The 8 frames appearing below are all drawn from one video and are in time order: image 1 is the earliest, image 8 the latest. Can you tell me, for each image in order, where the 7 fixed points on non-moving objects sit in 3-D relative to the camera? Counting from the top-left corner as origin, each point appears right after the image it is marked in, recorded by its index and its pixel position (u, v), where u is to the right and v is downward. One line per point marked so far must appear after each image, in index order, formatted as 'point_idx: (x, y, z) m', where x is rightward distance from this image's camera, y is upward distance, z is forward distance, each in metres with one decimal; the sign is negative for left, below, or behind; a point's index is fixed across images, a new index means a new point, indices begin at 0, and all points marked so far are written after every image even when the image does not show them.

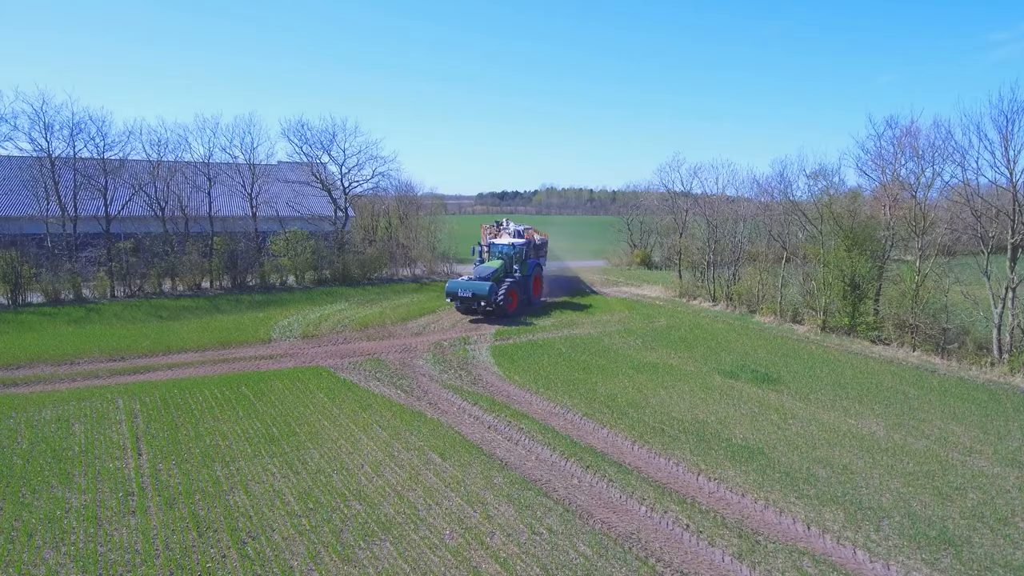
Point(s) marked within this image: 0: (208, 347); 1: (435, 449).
0: (-8.3, -1.6, +17.5) m
1: (-1.3, -2.7, +10.9) m
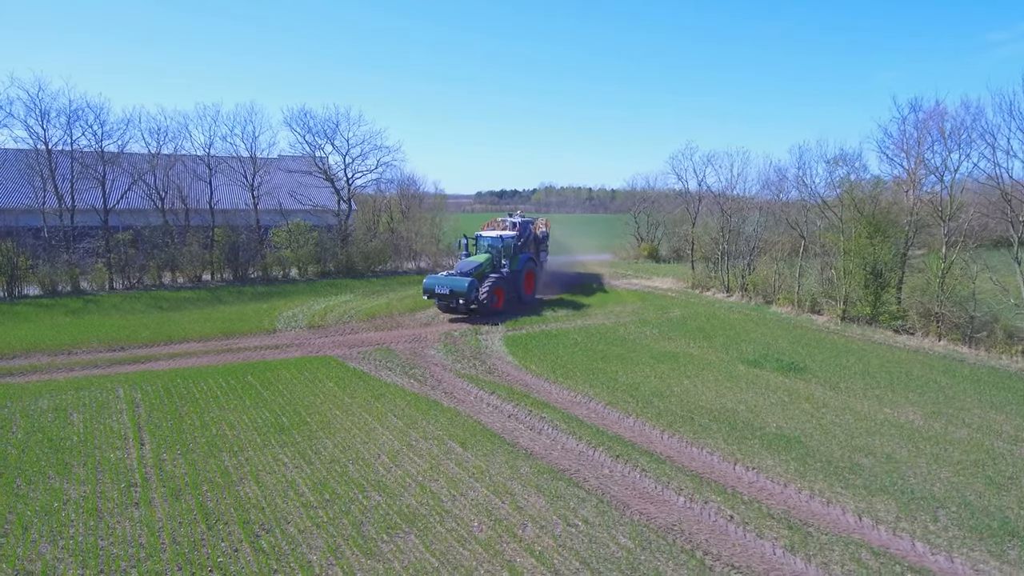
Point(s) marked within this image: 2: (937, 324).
0: (-8.0, -1.3, +16.9) m
1: (-0.9, -2.4, +10.3) m
2: (+11.6, -1.0, +17.5) m
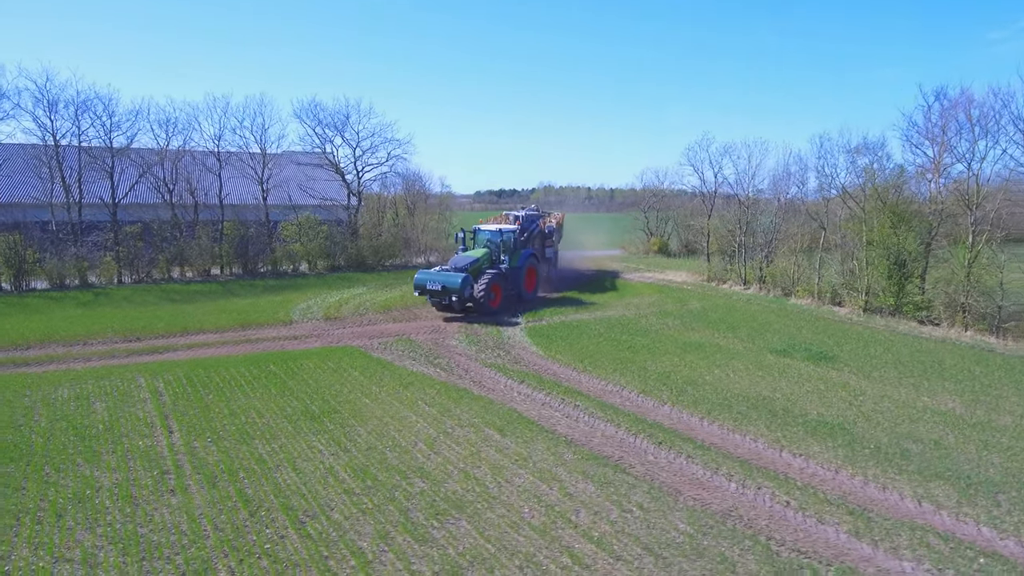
0: (-7.4, -1.0, +16.6) m
1: (-0.3, -2.2, +10.0) m
2: (+12.2, -0.7, +17.3) m
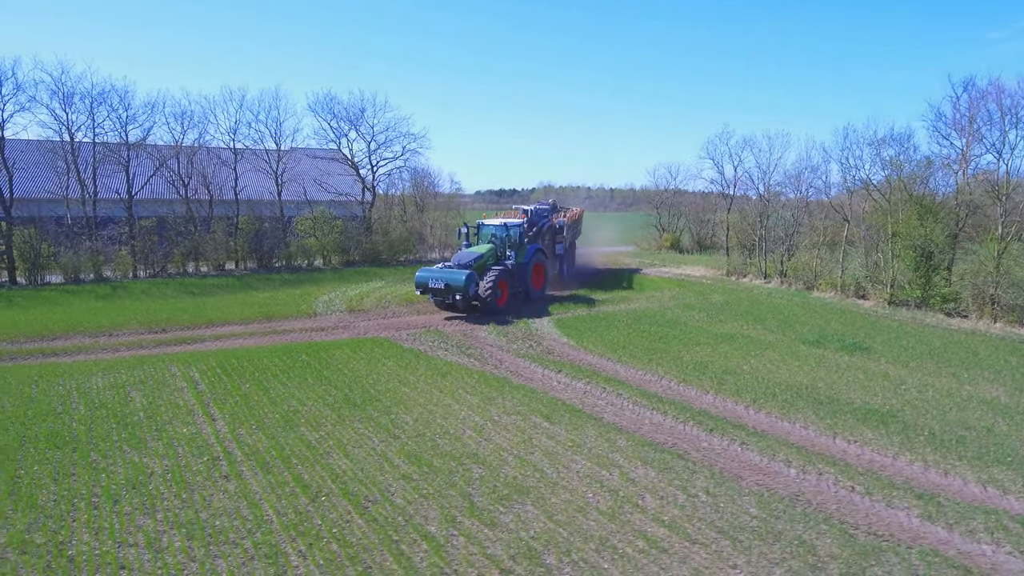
0: (-6.7, -0.8, +16.4) m
1: (+0.4, -1.9, +9.9) m
2: (+12.9, -0.5, +17.2) m
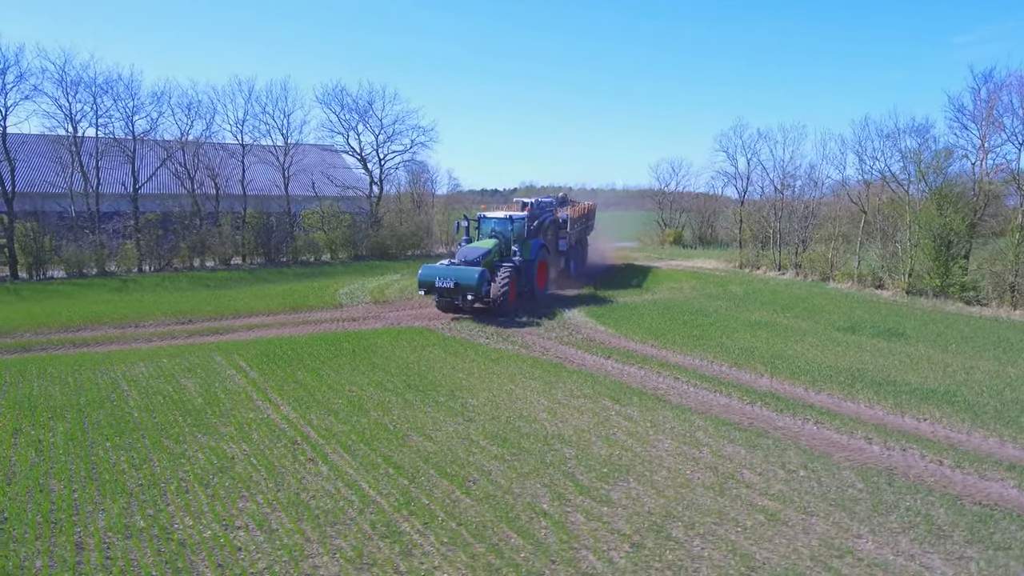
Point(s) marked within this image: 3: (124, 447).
0: (-5.9, -0.6, +16.0) m
1: (+1.4, -1.7, +9.8) m
2: (+13.7, -0.2, +17.4) m
3: (-4.6, -1.9, +7.6) m
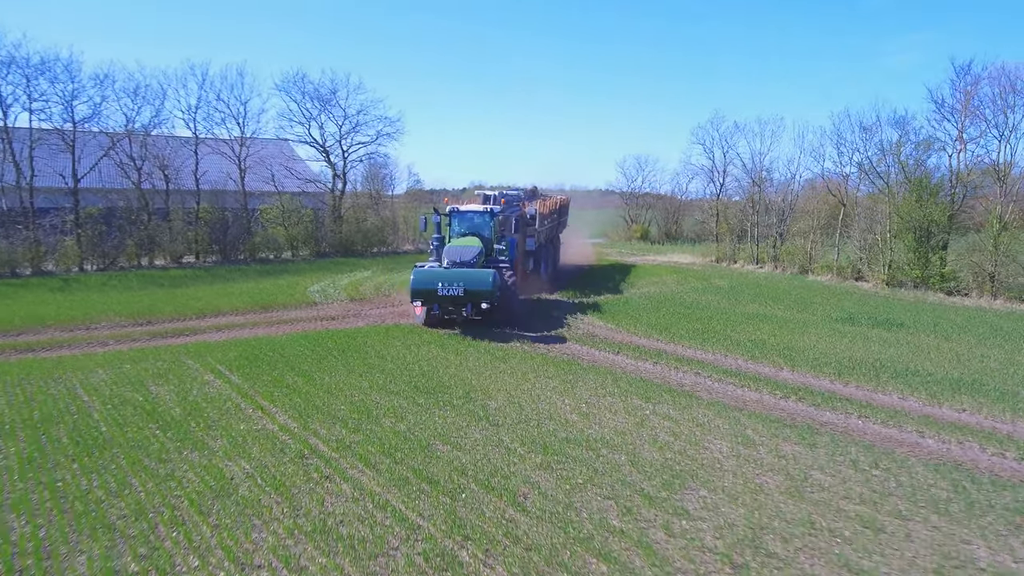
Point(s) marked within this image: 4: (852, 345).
0: (-6.1, -0.5, +14.7) m
1: (+1.7, -1.5, +9.0) m
2: (+13.3, +0.1, +17.6) m
3: (-4.1, -1.8, +6.3) m
4: (+6.6, -1.1, +12.5) m
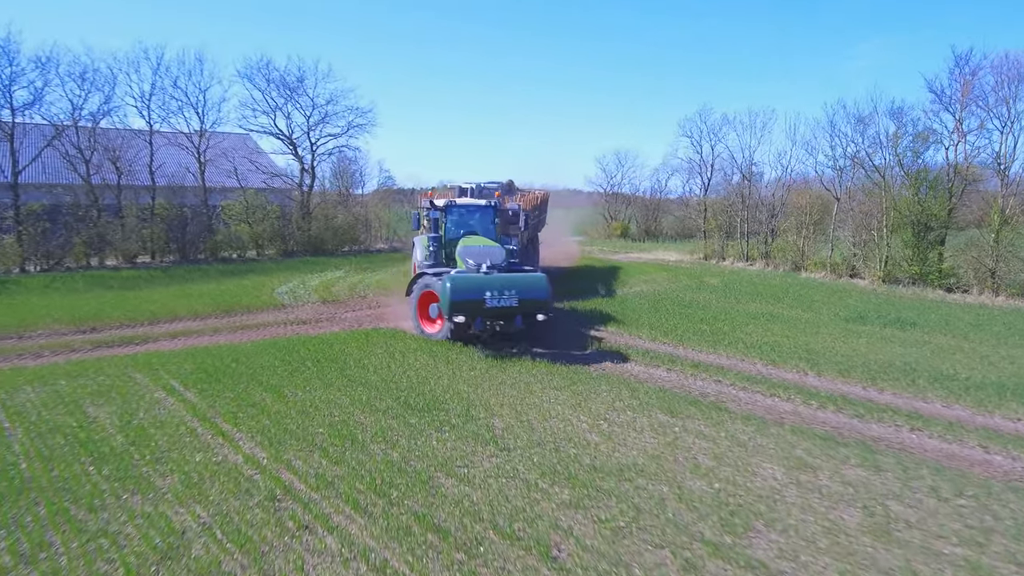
0: (-6.3, -0.5, +13.2) m
1: (+1.8, -1.5, +7.9) m
2: (+12.9, +0.2, +17.1) m
3: (-3.9, -1.8, +4.9) m
4: (+6.5, -1.1, +11.6) m
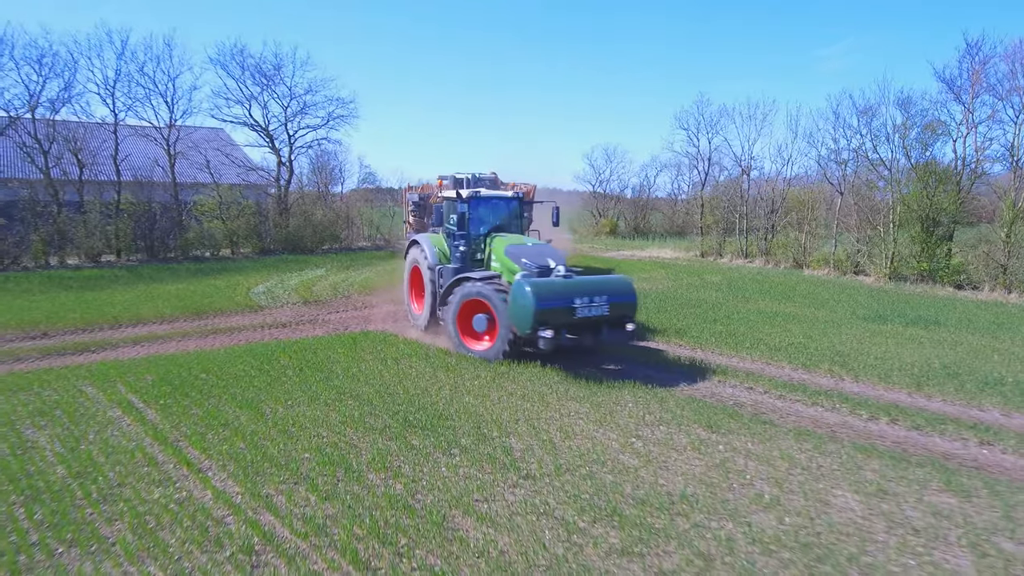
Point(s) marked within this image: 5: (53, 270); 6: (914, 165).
0: (-6.3, -0.5, +12.0) m
1: (+1.9, -1.4, +6.9) m
2: (+12.8, +0.3, +16.5) m
3: (-3.6, -1.8, +3.8) m
4: (+6.6, -1.0, +10.8) m
5: (-12.7, +0.5, +17.5) m
6: (+11.3, +3.4, +17.9) m
